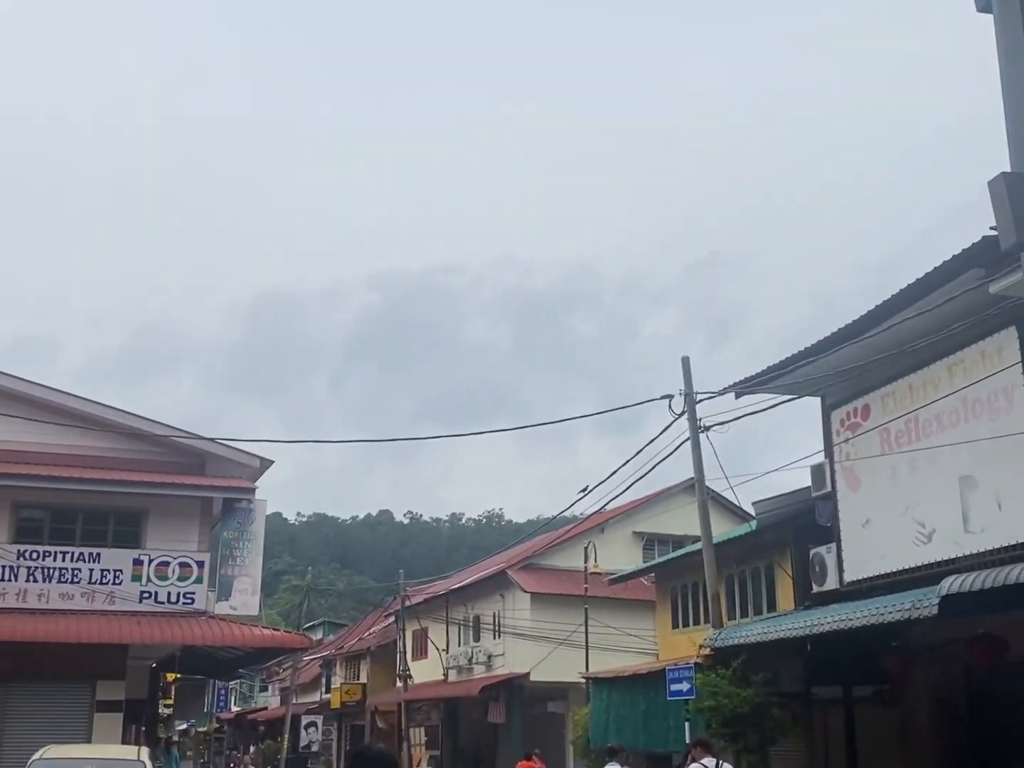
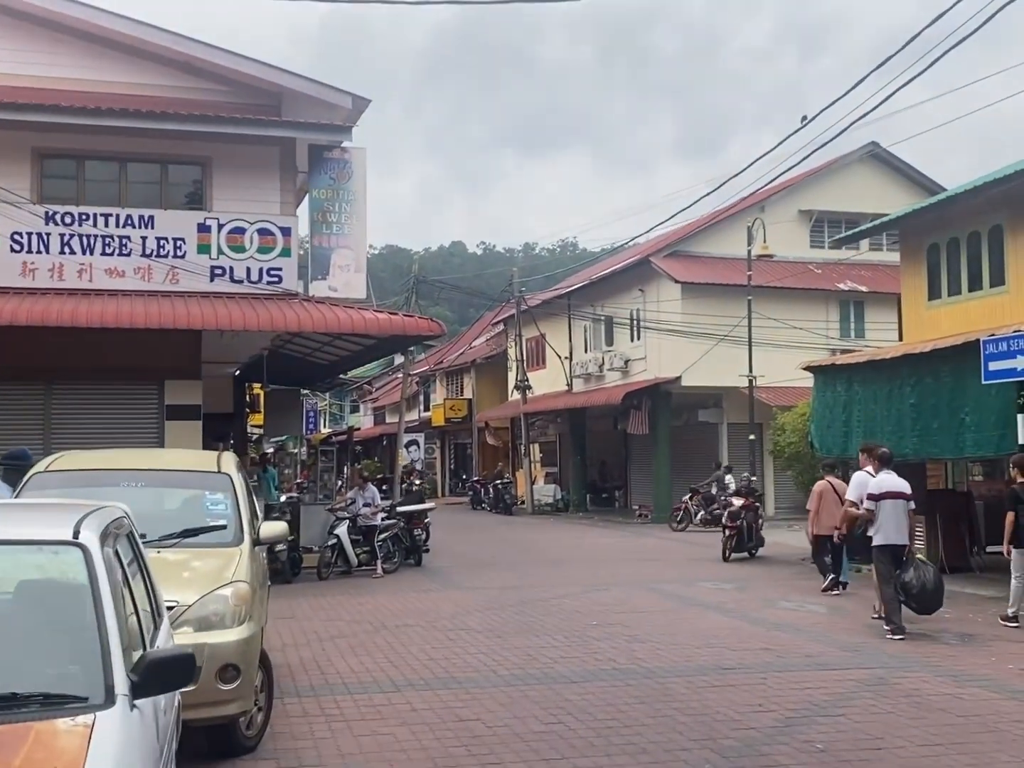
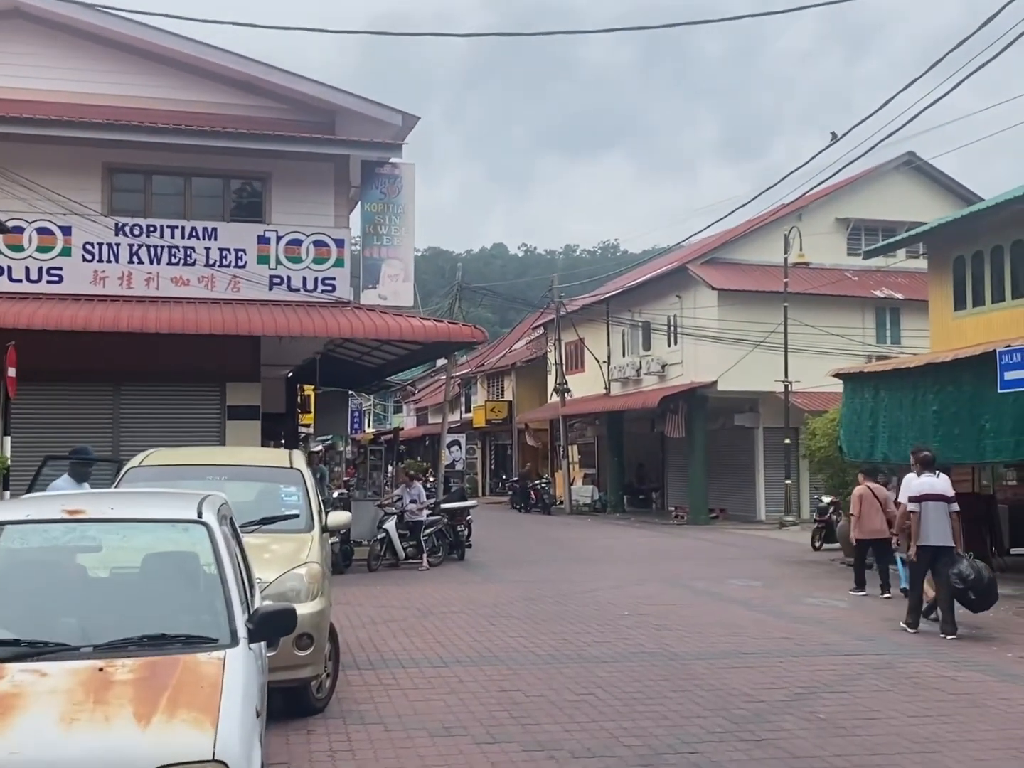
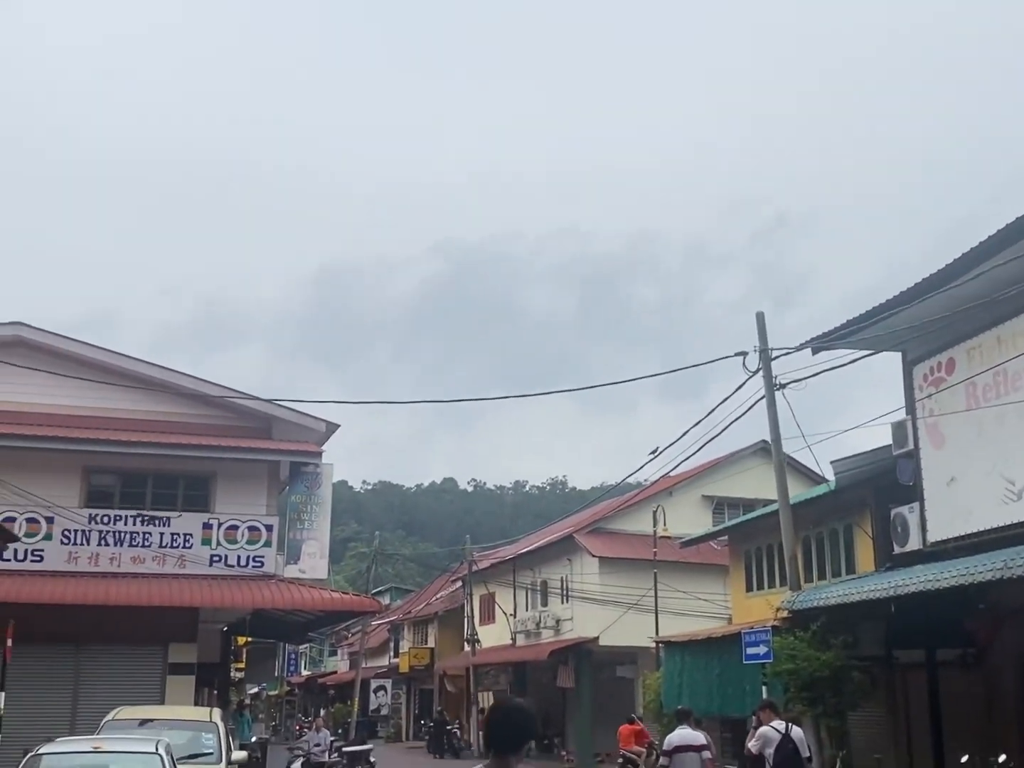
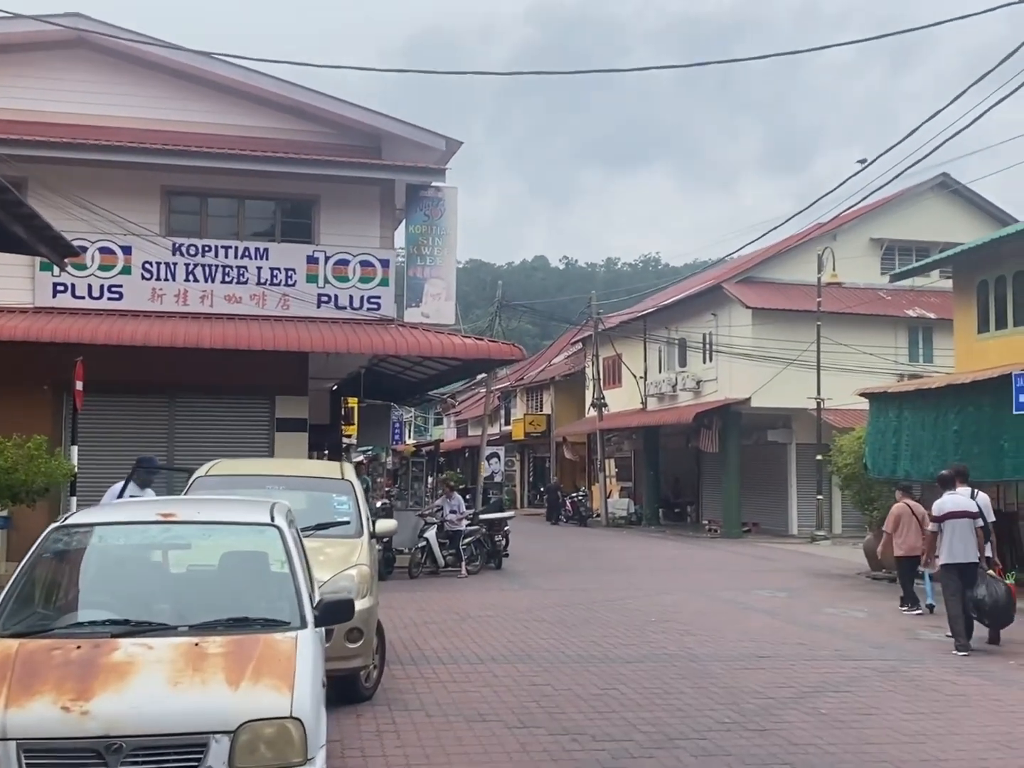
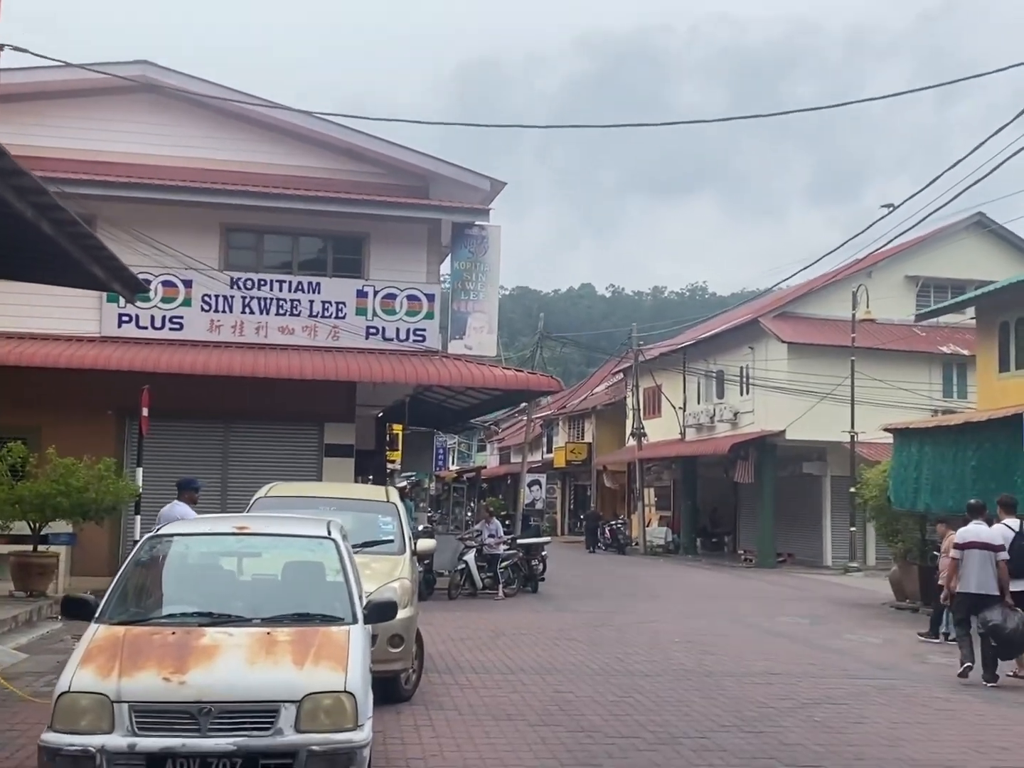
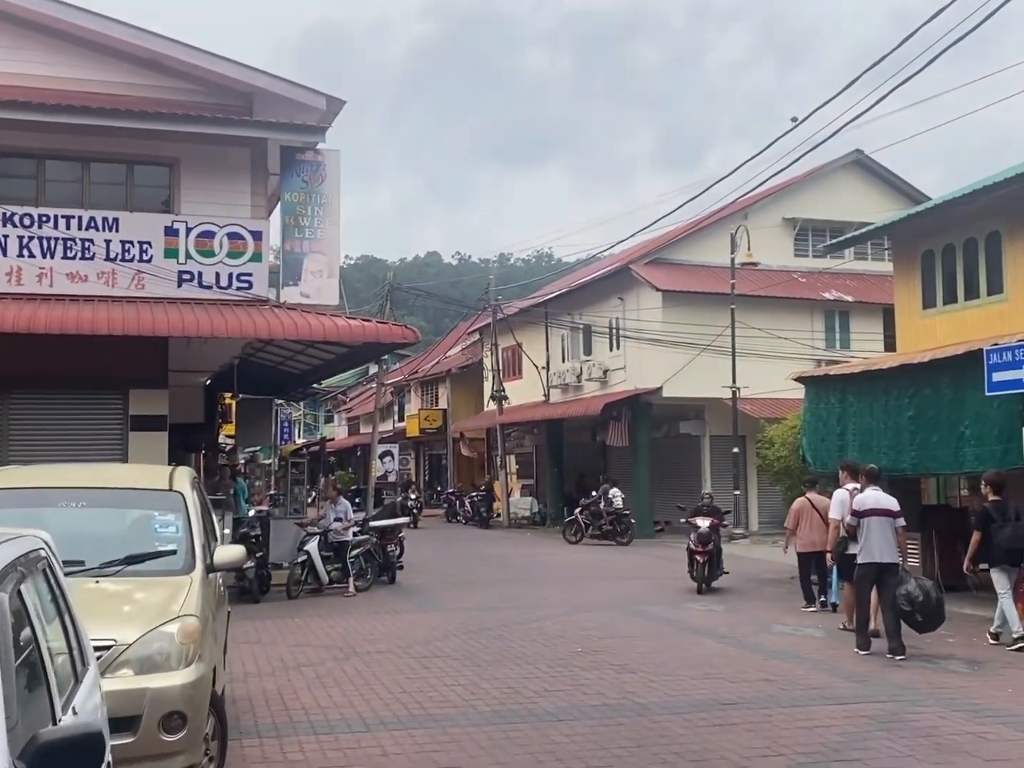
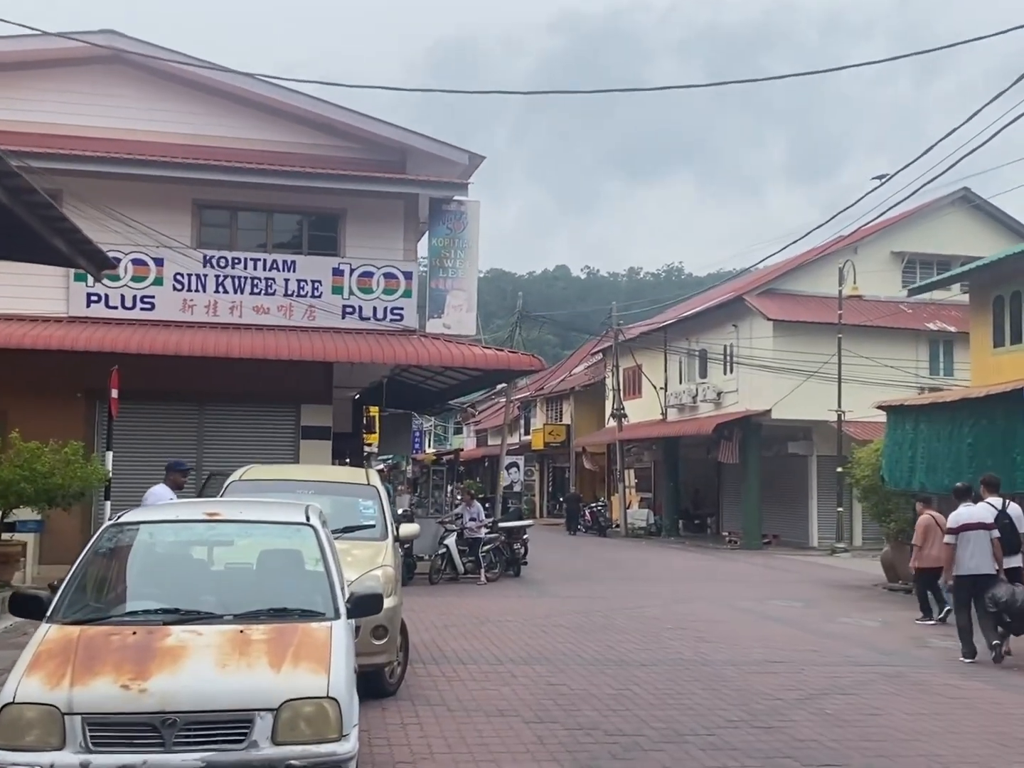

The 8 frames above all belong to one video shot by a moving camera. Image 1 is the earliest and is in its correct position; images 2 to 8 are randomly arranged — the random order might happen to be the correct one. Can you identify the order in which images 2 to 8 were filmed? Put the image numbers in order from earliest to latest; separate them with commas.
4, 6, 8, 5, 3, 2, 7
